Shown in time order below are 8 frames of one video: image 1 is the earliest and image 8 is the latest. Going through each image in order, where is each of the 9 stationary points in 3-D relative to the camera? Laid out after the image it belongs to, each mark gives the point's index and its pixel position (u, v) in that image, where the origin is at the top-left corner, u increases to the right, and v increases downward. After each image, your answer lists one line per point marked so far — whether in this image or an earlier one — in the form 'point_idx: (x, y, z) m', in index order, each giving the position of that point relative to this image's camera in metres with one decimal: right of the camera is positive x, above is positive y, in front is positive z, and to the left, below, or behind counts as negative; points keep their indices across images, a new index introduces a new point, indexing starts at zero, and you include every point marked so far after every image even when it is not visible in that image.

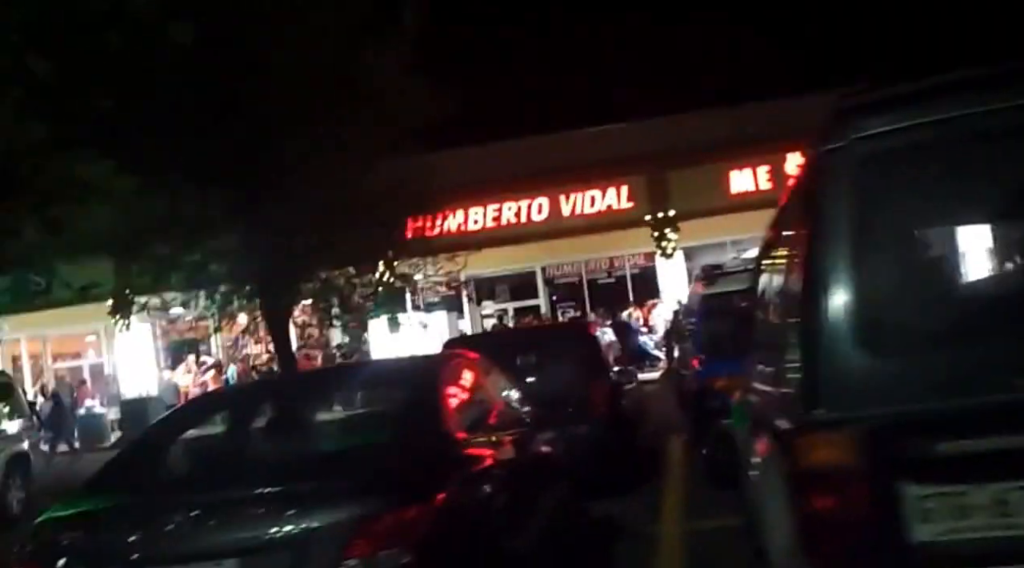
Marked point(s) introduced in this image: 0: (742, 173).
0: (+3.8, +1.8, +18.7) m
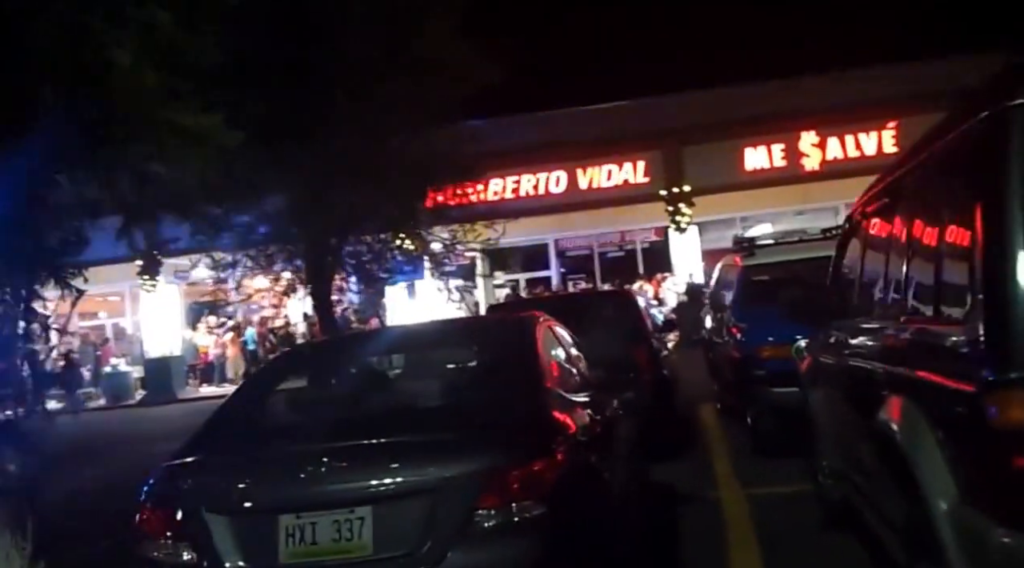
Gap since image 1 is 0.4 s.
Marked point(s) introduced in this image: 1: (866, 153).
0: (+4.1, +2.2, +18.8) m
1: (+5.7, +2.1, +18.3) m
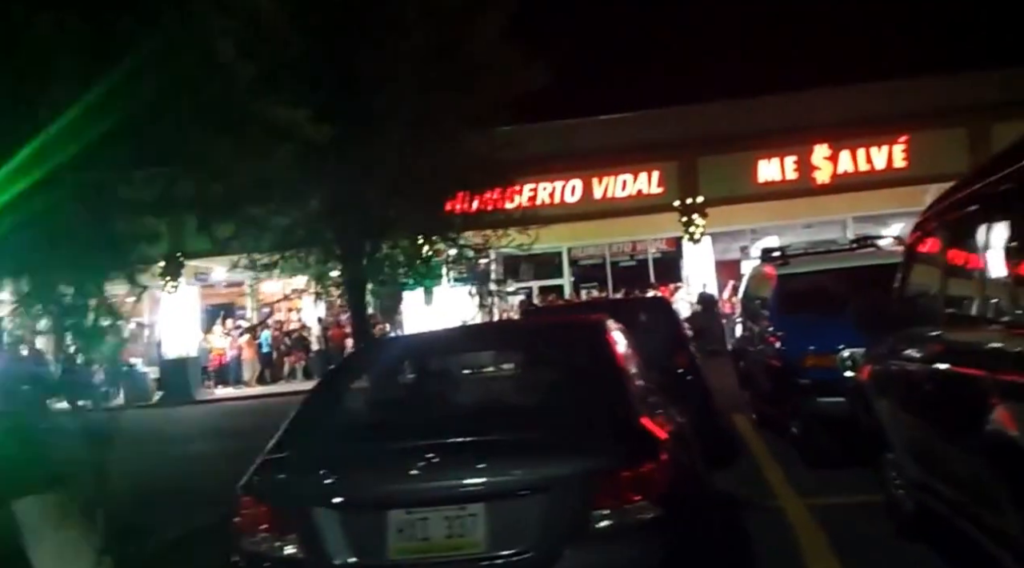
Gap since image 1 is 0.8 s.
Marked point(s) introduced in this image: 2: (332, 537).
0: (+4.4, +2.0, +18.9) m
1: (+6.0, +1.9, +18.4) m
2: (-0.7, -1.0, +4.4) m
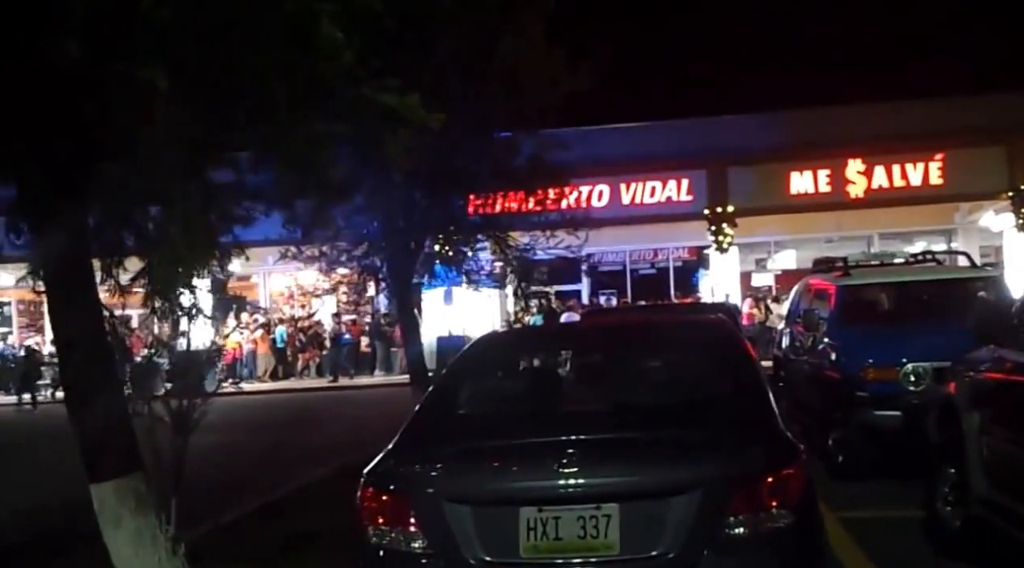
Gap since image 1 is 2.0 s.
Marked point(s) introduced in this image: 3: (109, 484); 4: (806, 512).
0: (+4.8, +1.8, +18.8) m
1: (+6.5, +1.6, +18.4) m
2: (-0.2, -1.0, +4.3) m
3: (-2.2, -1.1, +6.2) m
4: (+1.1, -0.9, +4.4) m
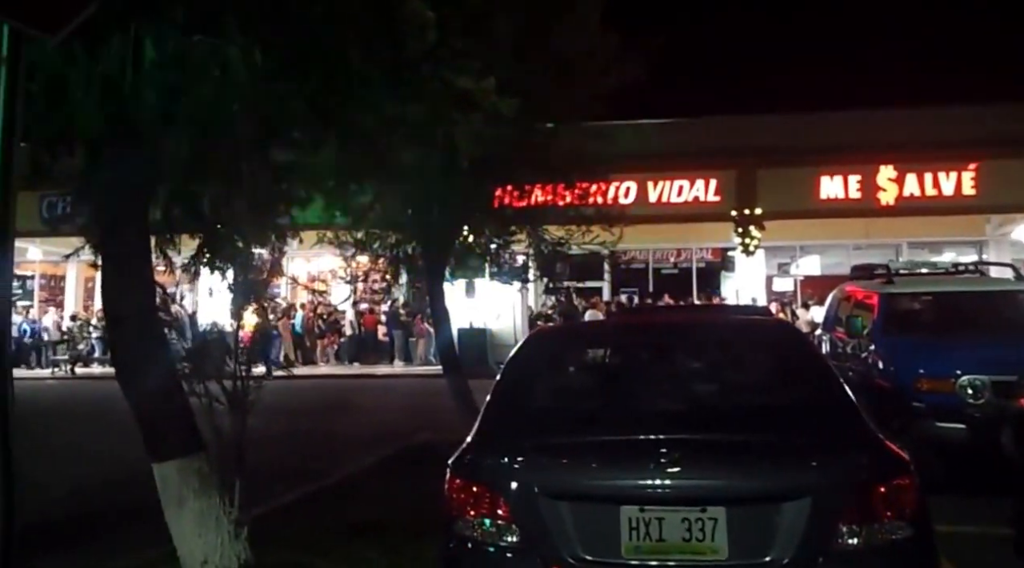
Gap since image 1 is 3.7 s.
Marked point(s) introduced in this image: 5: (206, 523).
0: (+5.3, +1.7, +18.7) m
1: (+7.0, +1.5, +18.2) m
2: (+0.2, -0.9, +4.2) m
3: (-1.8, -1.0, +6.0) m
4: (+1.5, -0.9, +4.2) m
5: (-1.6, -1.3, +6.0) m
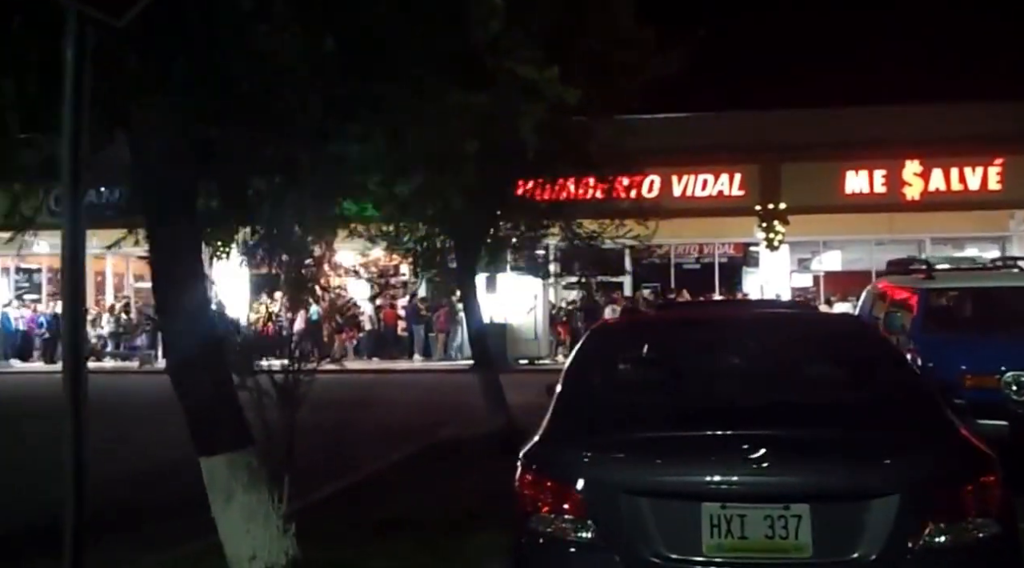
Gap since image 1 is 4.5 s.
0: (+5.7, +1.8, +18.5) m
1: (+7.3, +1.5, +18.1) m
2: (+0.5, -0.9, +4.1) m
3: (-1.5, -0.9, +5.9) m
4: (+1.8, -0.9, +4.1) m
5: (-1.4, -1.2, +5.9) m
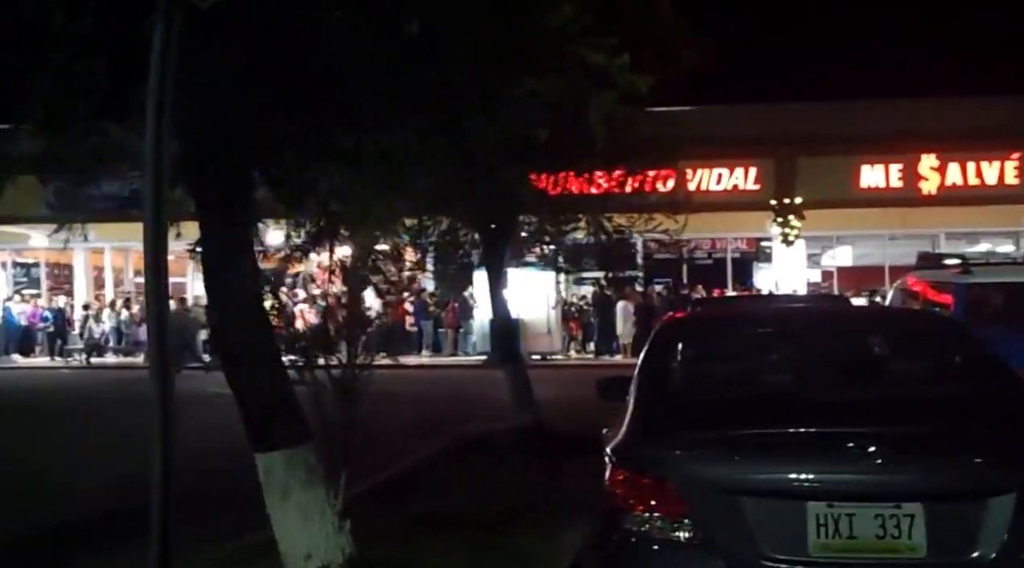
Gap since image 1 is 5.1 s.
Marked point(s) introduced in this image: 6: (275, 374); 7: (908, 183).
0: (+5.9, +1.9, +18.4) m
1: (+7.6, +1.6, +18.0) m
2: (+0.8, -0.8, +3.9) m
3: (-1.2, -0.9, +5.7) m
4: (+2.1, -0.8, +4.0) m
5: (-1.0, -1.2, +5.8) m
6: (-1.2, -0.4, +5.7) m
7: (+6.4, +1.7, +18.2) m
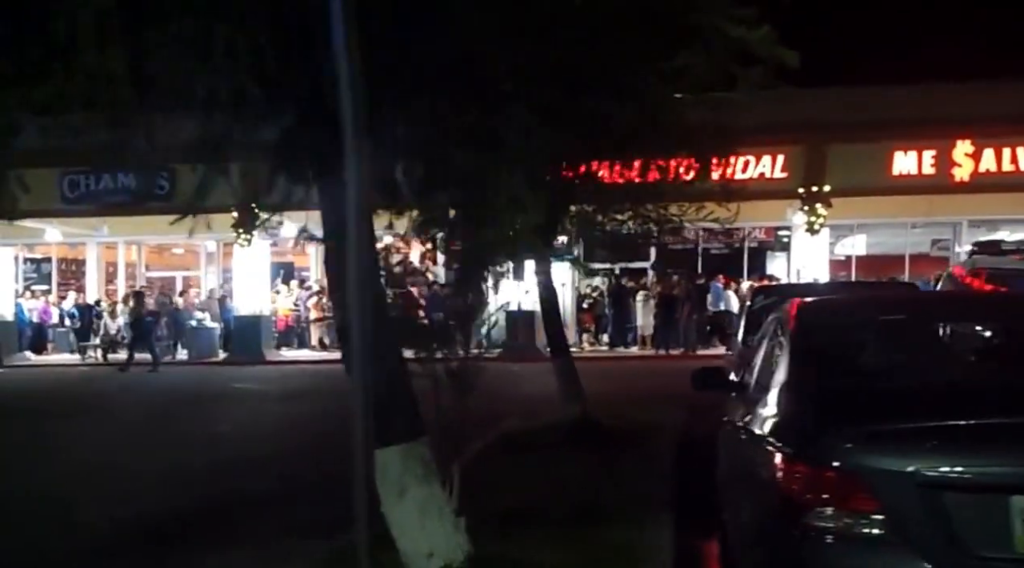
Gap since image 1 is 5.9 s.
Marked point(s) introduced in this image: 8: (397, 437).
0: (+6.3, +2.1, +18.4) m
1: (+7.9, +1.8, +18.0) m
2: (+1.4, -0.8, +3.8) m
3: (-0.6, -0.8, +5.6) m
4: (+2.8, -0.8, +3.9) m
5: (-0.4, -1.2, +5.6) m
6: (-0.6, -0.4, +5.6) m
7: (+6.8, +1.9, +18.2) m
8: (-0.6, -0.8, +5.6) m
